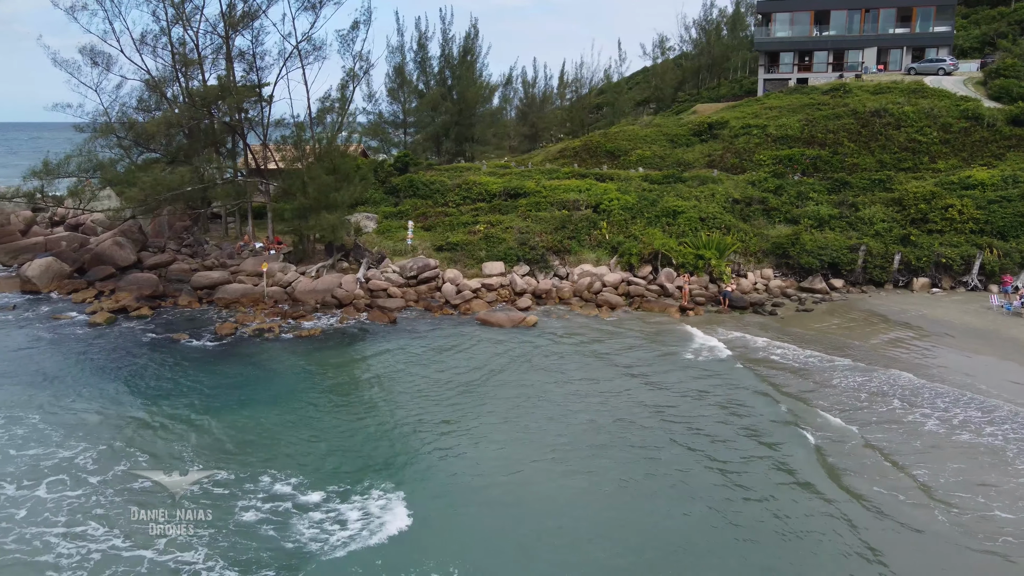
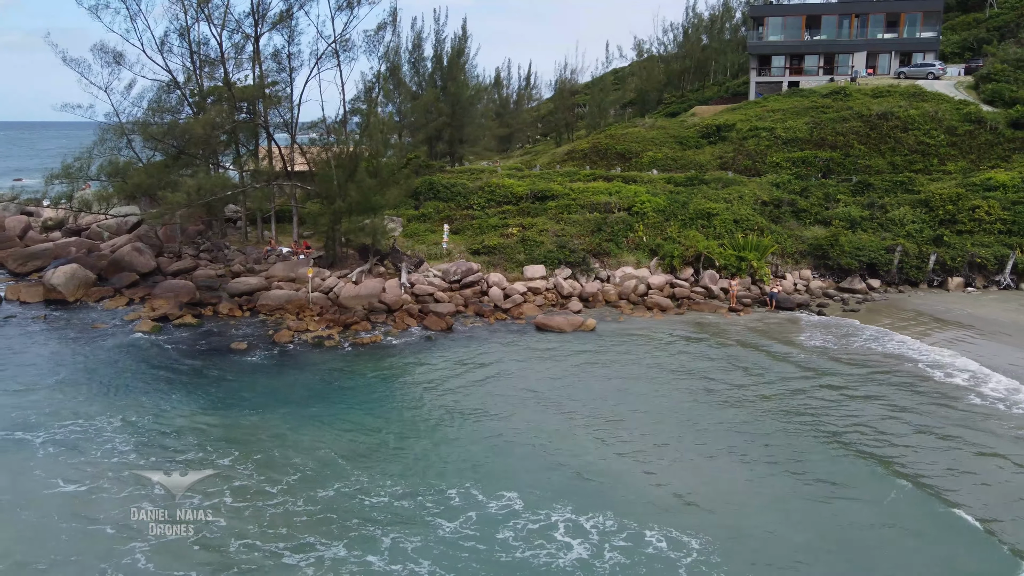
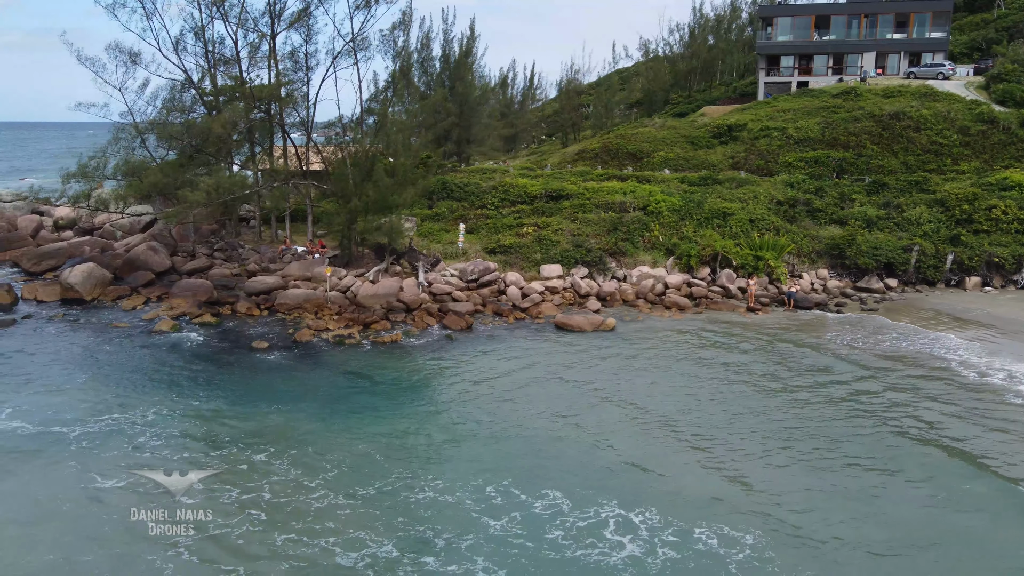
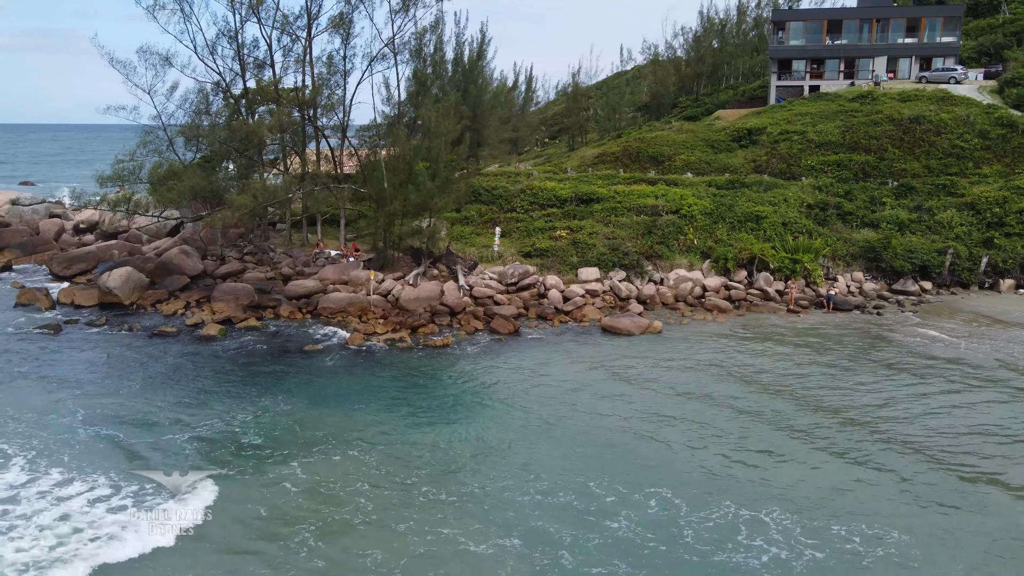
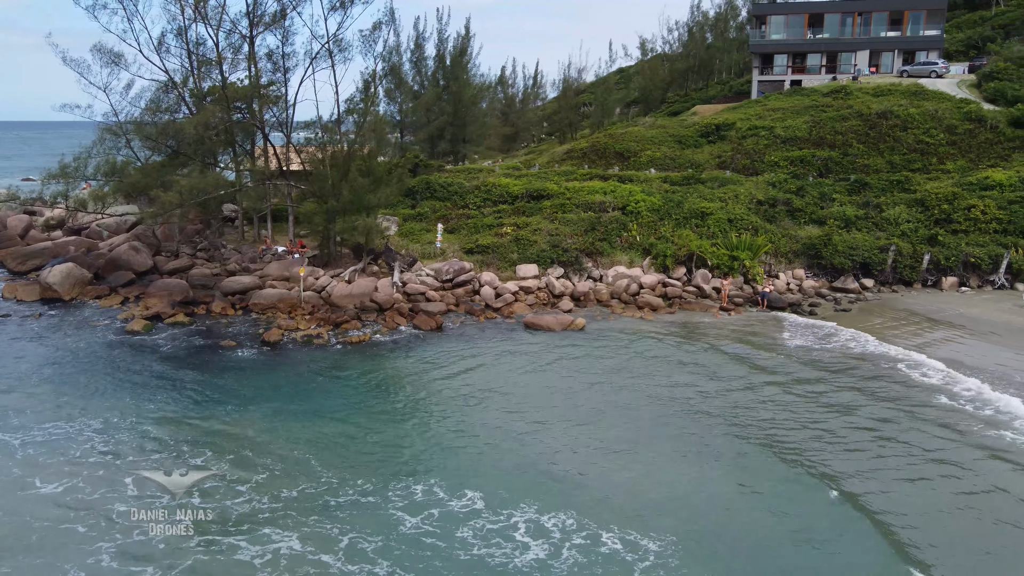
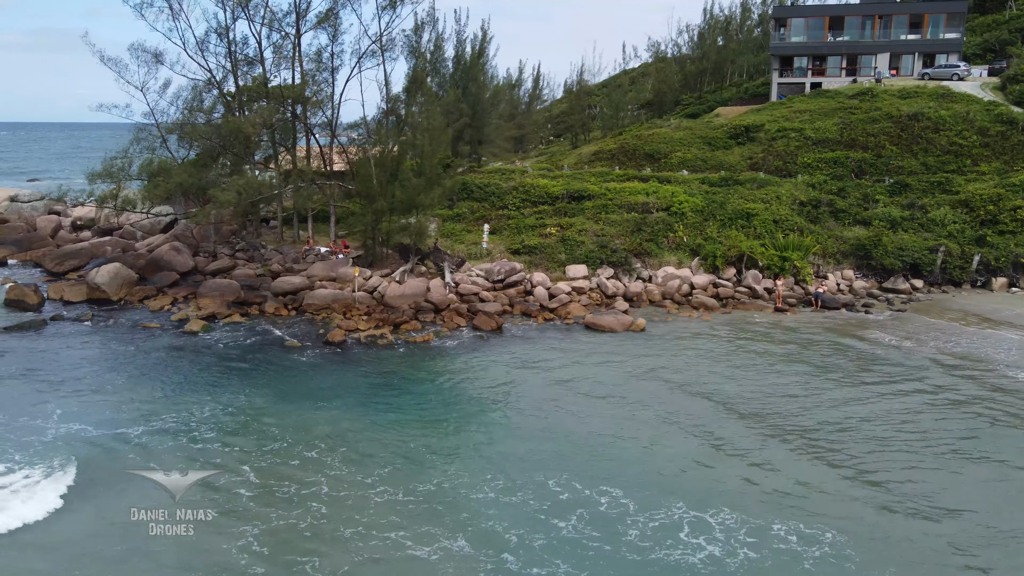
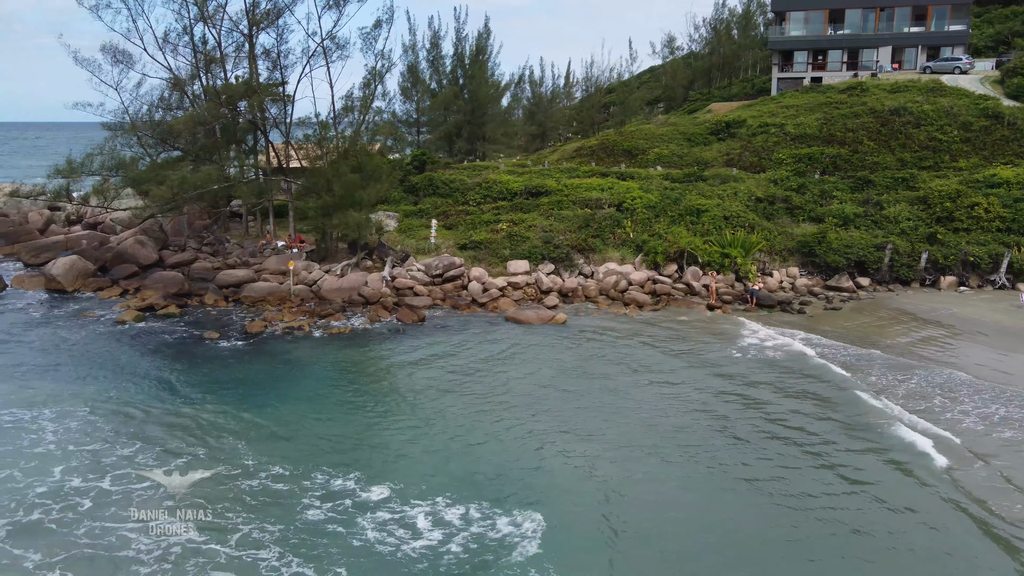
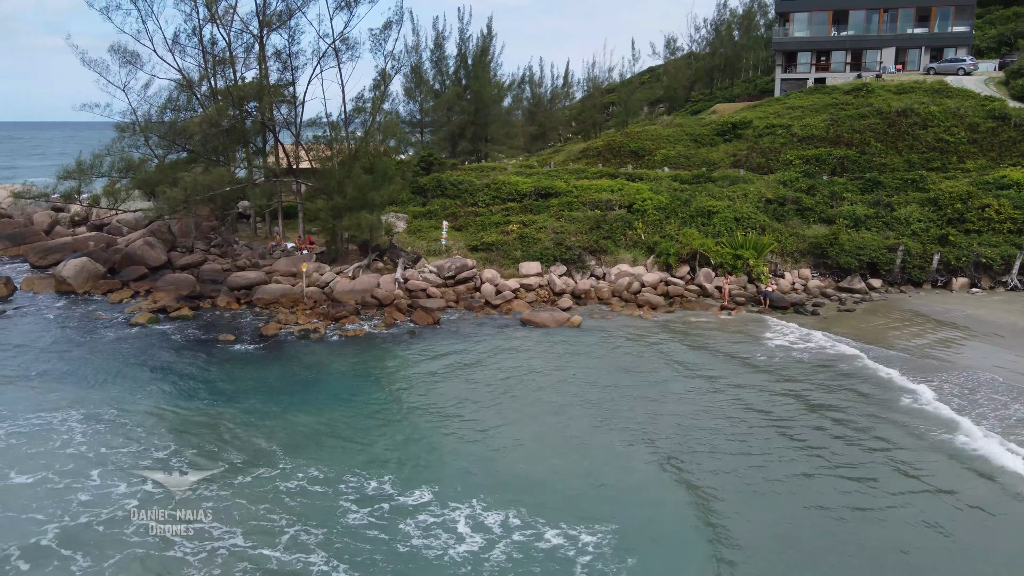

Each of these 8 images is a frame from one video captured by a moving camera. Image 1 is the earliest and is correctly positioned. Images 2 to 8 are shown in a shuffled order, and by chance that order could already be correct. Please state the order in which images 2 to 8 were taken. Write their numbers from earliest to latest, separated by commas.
7, 8, 5, 2, 3, 6, 4
